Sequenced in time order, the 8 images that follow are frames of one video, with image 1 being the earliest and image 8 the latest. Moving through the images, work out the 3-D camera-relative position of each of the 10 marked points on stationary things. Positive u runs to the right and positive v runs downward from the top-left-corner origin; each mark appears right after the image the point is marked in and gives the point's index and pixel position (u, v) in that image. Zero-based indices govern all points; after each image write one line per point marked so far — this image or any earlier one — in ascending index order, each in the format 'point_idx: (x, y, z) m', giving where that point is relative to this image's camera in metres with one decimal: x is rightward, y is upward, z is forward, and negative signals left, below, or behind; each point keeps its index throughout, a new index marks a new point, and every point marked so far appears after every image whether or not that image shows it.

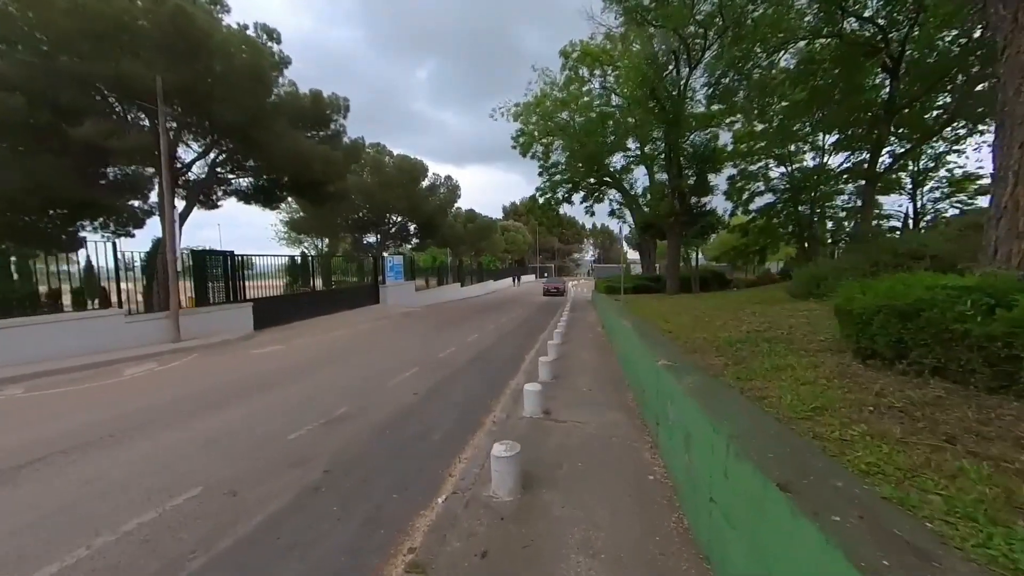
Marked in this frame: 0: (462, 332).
0: (-1.9, -1.7, +13.6) m
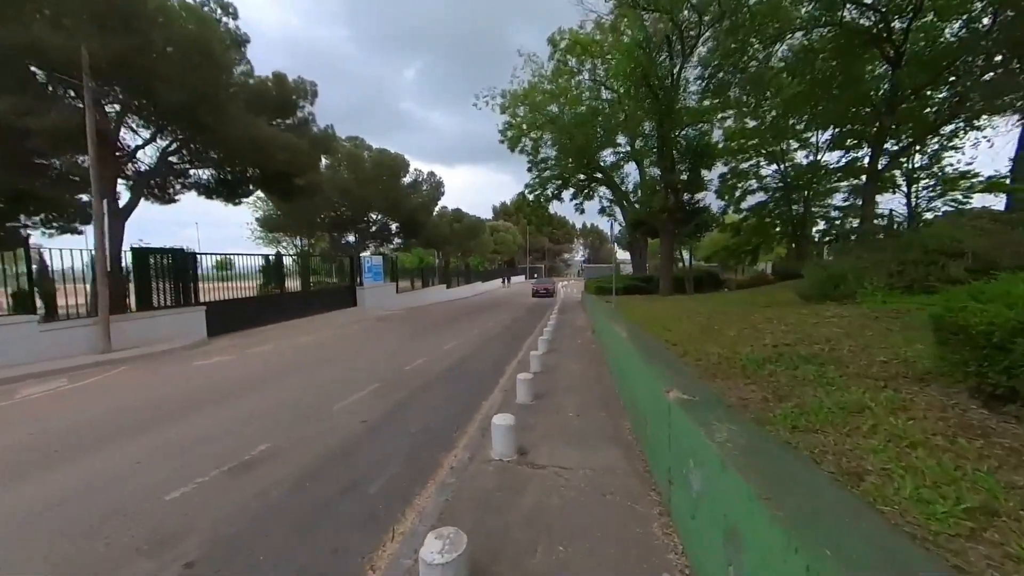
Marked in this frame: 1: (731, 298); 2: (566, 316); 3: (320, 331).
0: (-2.5, -1.7, +12.4) m
1: (+6.8, -0.3, +11.4) m
2: (+2.5, -1.3, +16.8) m
3: (-7.9, -1.8, +14.8) m
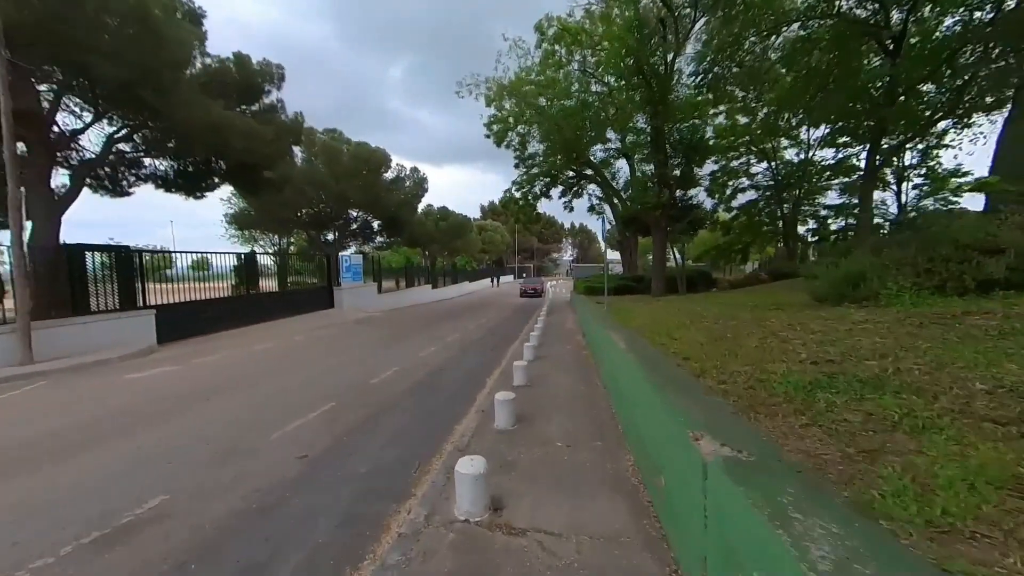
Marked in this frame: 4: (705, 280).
0: (-3.0, -1.7, +11.4) m
1: (+6.4, -0.3, +10.7) m
2: (+1.9, -1.3, +15.9) m
3: (-8.5, -1.8, +13.6) m
4: (+10.5, +0.5, +19.4) m
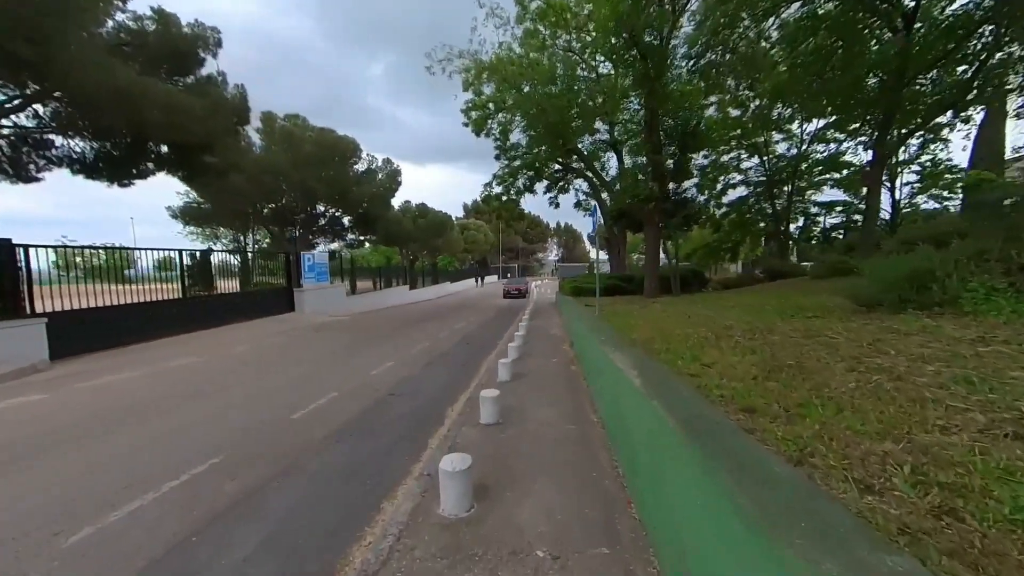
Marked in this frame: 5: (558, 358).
0: (-3.6, -1.8, +9.6) m
1: (+5.7, -0.3, +9.3) m
2: (+1.1, -1.4, +14.4) m
3: (-9.2, -1.9, +11.6) m
4: (+9.5, +0.4, +18.2) m
5: (+1.1, -1.6, +8.5) m
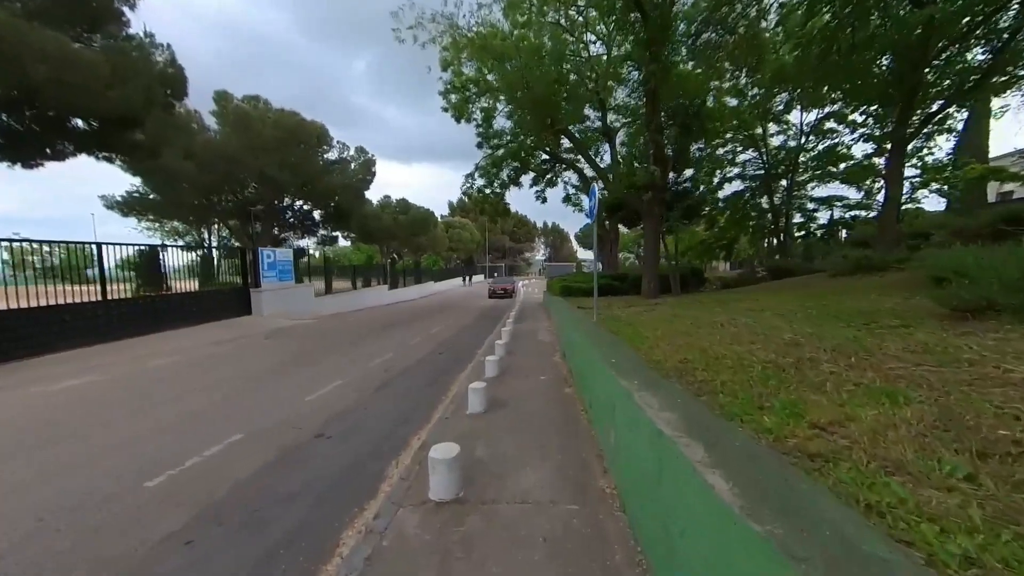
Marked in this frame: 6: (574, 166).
0: (-4.1, -1.8, +7.9) m
1: (+5.3, -0.3, +7.9) m
2: (+0.4, -1.4, +12.8) m
3: (-9.7, -1.9, +9.7) m
4: (+8.7, +0.5, +16.9) m
5: (+0.7, -1.6, +6.9) m
6: (+3.3, +6.5, +19.2) m
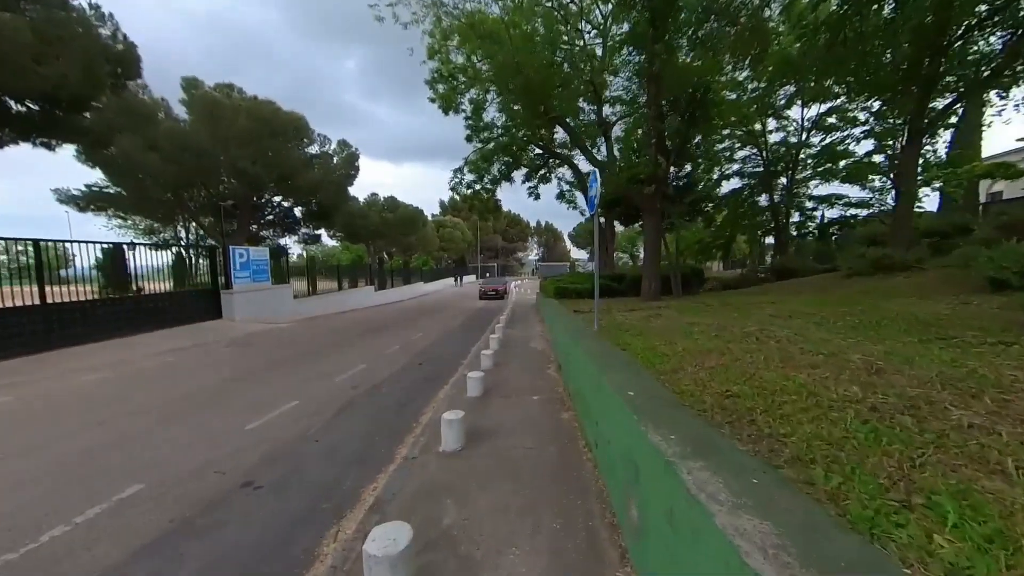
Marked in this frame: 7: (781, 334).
0: (-4.3, -1.9, +6.8) m
1: (+5.1, -0.4, +7.0) m
2: (+0.1, -1.4, +11.8) m
3: (-10.0, -1.9, +8.5) m
4: (+8.3, +0.4, +16.1) m
5: (+0.5, -1.7, +5.9) m
6: (+2.9, +6.4, +18.3) m
7: (+3.0, -0.5, +4.1) m
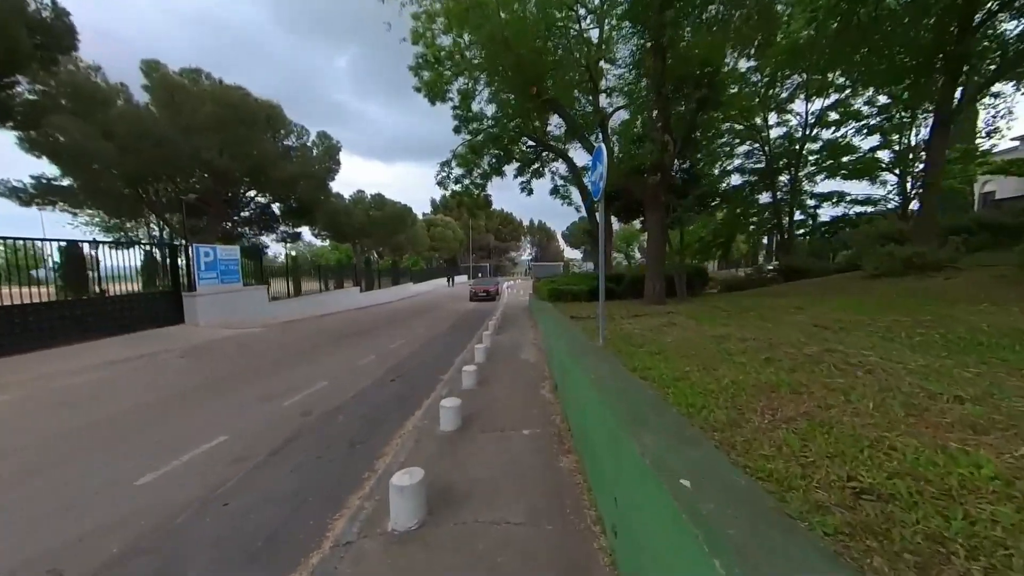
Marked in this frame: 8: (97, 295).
0: (-4.5, -1.9, +5.6) m
1: (+4.8, -0.4, +5.9) m
2: (-0.2, -1.5, +10.7) m
3: (-10.2, -2.0, +7.2) m
4: (+7.9, +0.4, +15.1) m
5: (+0.3, -1.7, +4.8) m
6: (+2.5, +6.4, +17.2) m
7: (+2.9, -0.6, +3.0) m
8: (-14.0, -0.3, +11.9) m
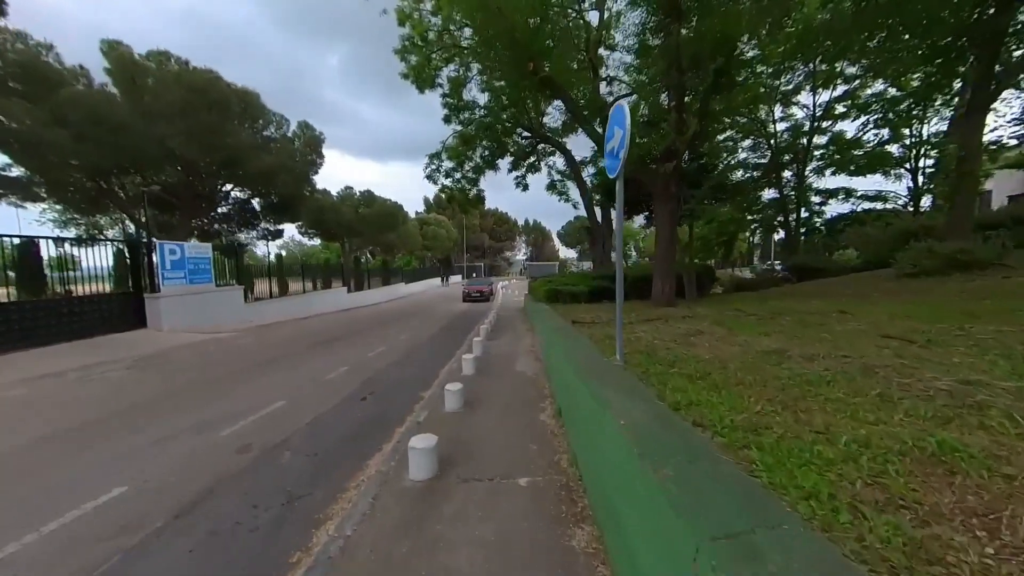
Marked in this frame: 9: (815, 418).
0: (-4.6, -1.9, +4.4) m
1: (+4.7, -0.4, +4.9) m
2: (-0.3, -1.5, +9.6) m
3: (-10.3, -2.0, +5.9) m
4: (+7.7, +0.4, +14.1) m
5: (+0.2, -1.8, +3.7) m
6: (+2.2, +6.4, +16.2) m
7: (+2.8, -0.6, +1.9) m
8: (-14.2, -0.3, +10.6) m
9: (+1.7, -0.8, +2.0) m
